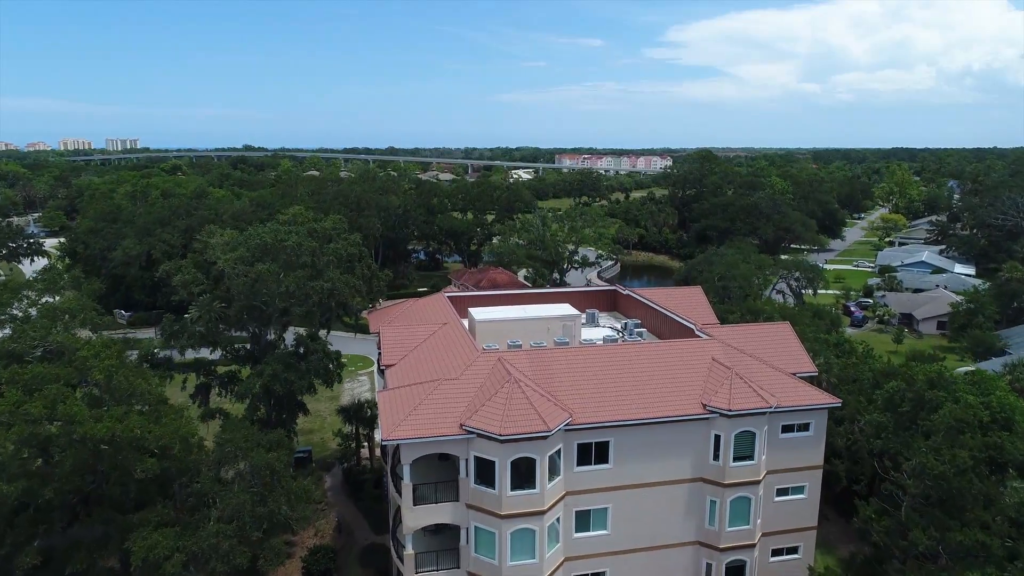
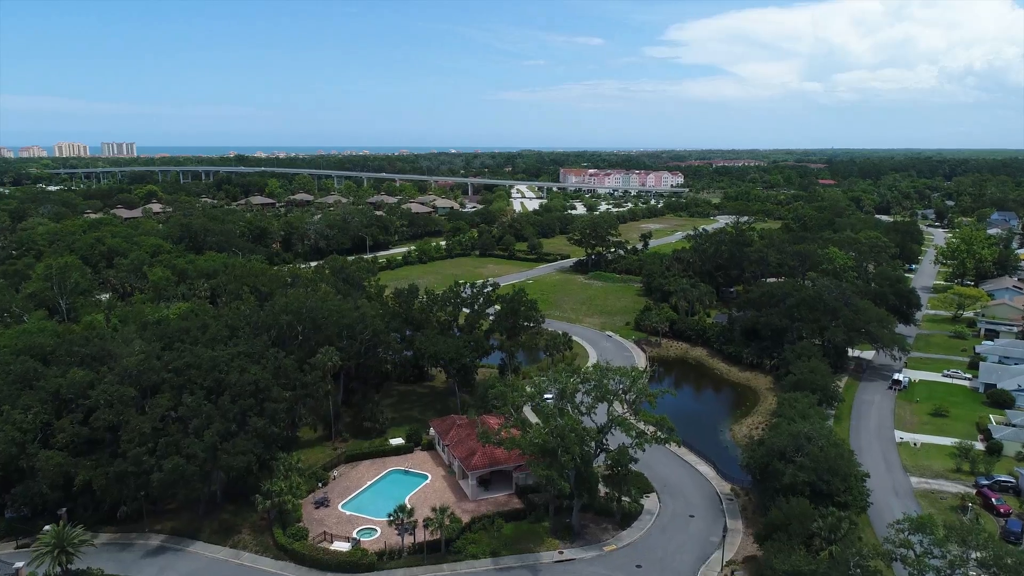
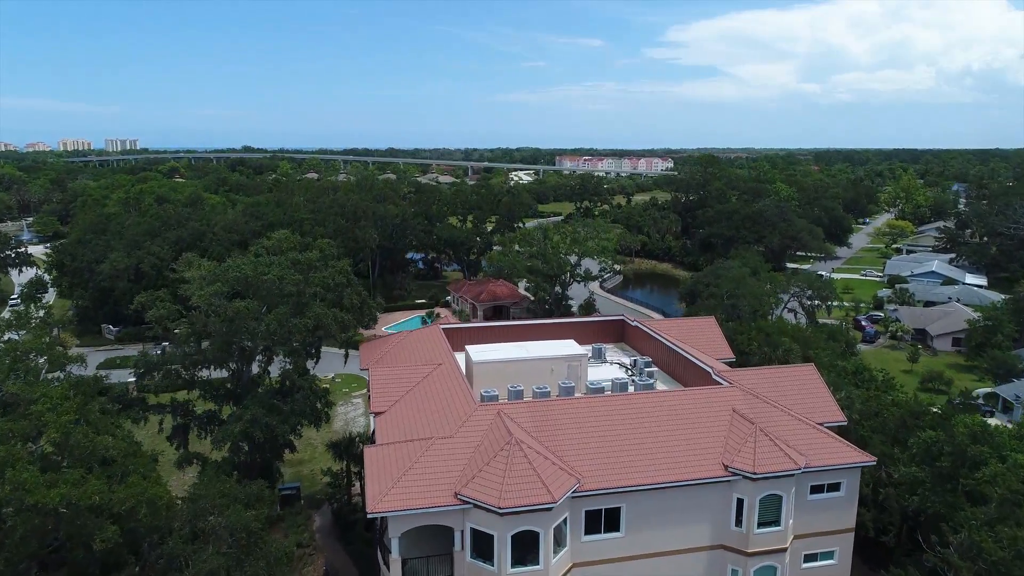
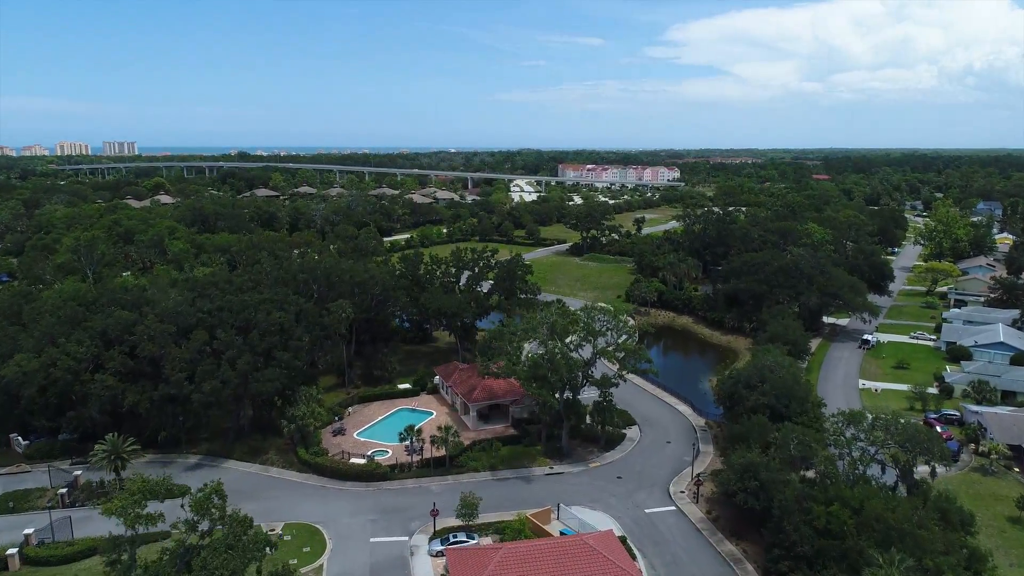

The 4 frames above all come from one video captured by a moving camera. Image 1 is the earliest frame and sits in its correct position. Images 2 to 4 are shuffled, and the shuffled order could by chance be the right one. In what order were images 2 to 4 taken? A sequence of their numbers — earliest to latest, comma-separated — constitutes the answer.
3, 4, 2
